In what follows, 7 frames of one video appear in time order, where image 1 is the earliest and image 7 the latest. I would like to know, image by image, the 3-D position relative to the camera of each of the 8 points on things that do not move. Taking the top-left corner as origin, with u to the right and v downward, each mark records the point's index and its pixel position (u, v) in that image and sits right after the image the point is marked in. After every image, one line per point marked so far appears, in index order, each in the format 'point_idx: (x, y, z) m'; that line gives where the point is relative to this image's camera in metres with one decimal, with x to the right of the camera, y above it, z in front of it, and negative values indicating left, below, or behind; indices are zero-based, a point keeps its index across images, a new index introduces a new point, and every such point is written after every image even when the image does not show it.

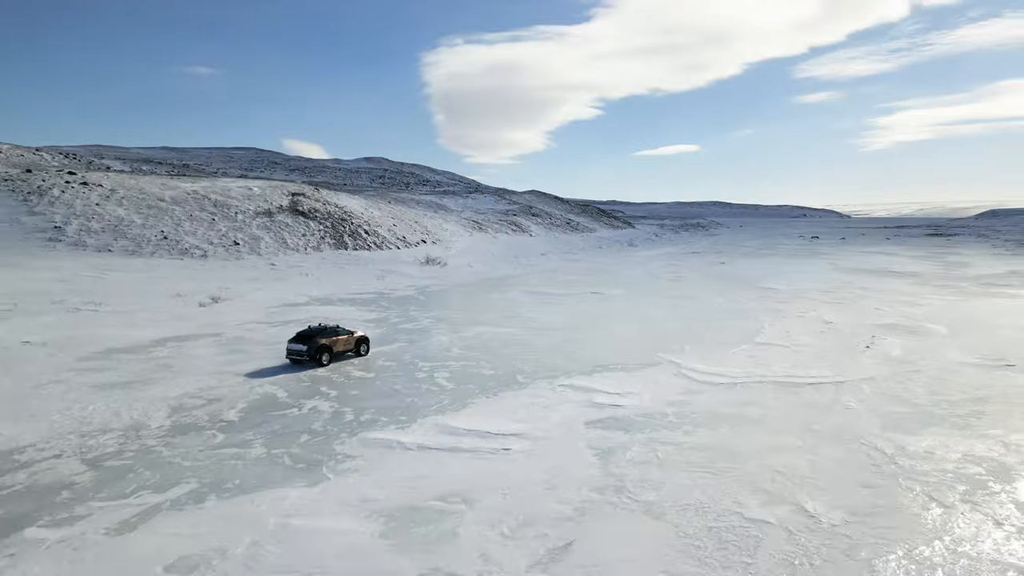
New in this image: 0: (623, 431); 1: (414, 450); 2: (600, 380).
0: (+1.5, -1.9, +9.7) m
1: (-1.2, -2.0, +8.9) m
2: (+1.5, -1.6, +12.6) m
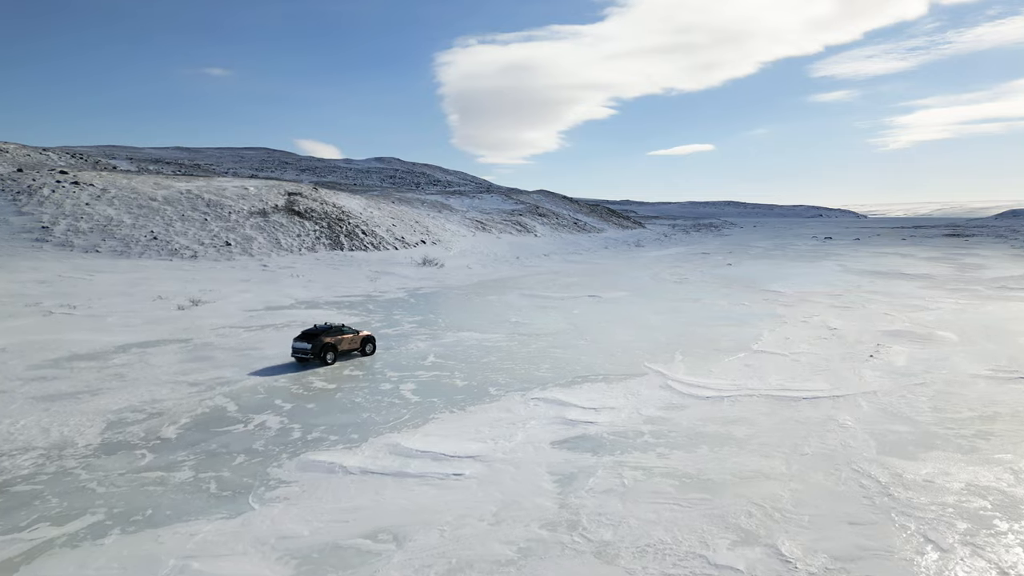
0: (+1.0, -2.0, +8.9) m
1: (-1.7, -2.0, +8.1) m
2: (+1.0, -1.7, +11.7) m
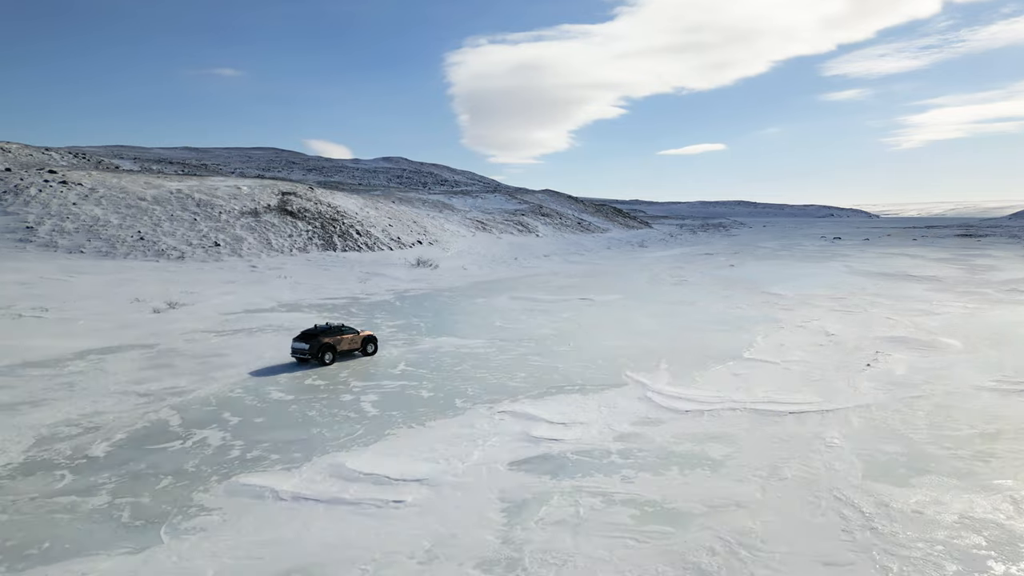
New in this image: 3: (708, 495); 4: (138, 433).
0: (+0.4, -2.1, +8.1) m
1: (-2.3, -2.1, +7.4) m
2: (+0.6, -1.7, +11.0) m
3: (+2.0, -2.1, +7.6) m
4: (-4.8, -1.9, +9.5) m
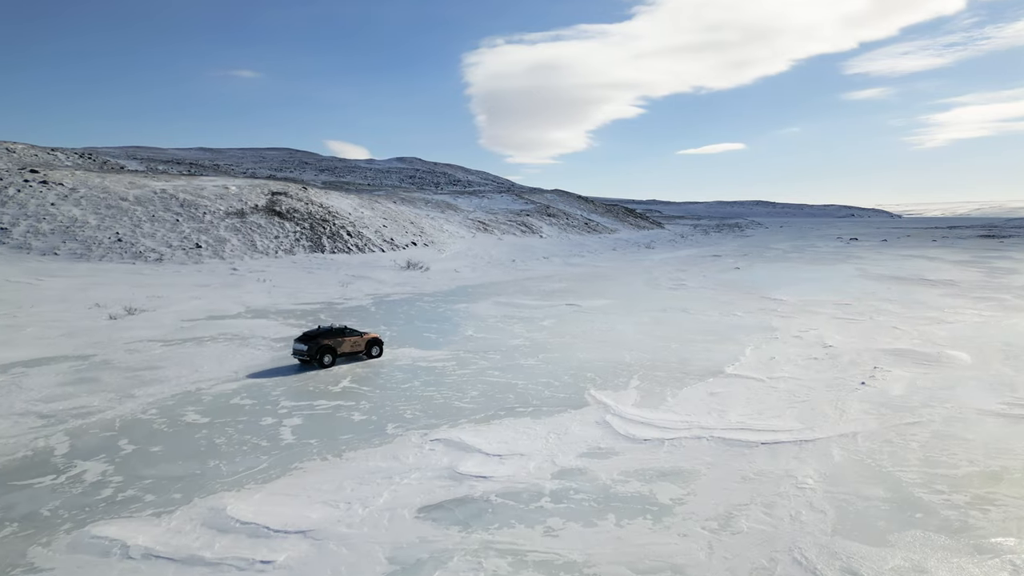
0: (-0.5, -2.2, +6.9) m
1: (-3.2, -2.3, +6.2) m
2: (-0.3, -1.9, +9.7) m
3: (+1.1, -2.3, +6.3) m
4: (-5.7, -2.0, +8.4) m
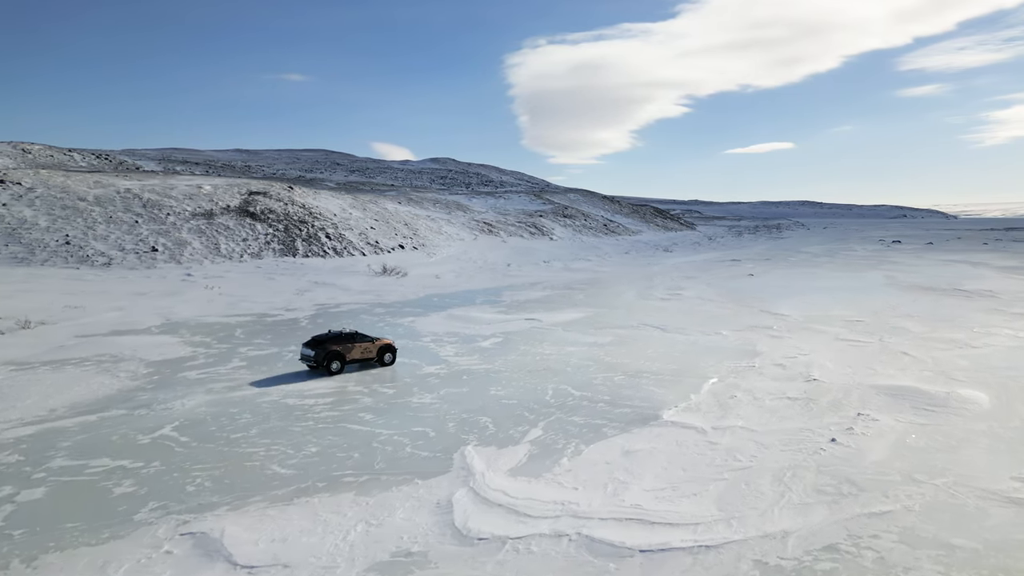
0: (-2.6, -2.5, +4.3) m
1: (-5.3, -2.6, +3.8) m
2: (-2.2, -2.2, +7.1) m
3: (-1.0, -2.6, +3.6) m
4: (-7.7, -2.3, +6.0) m
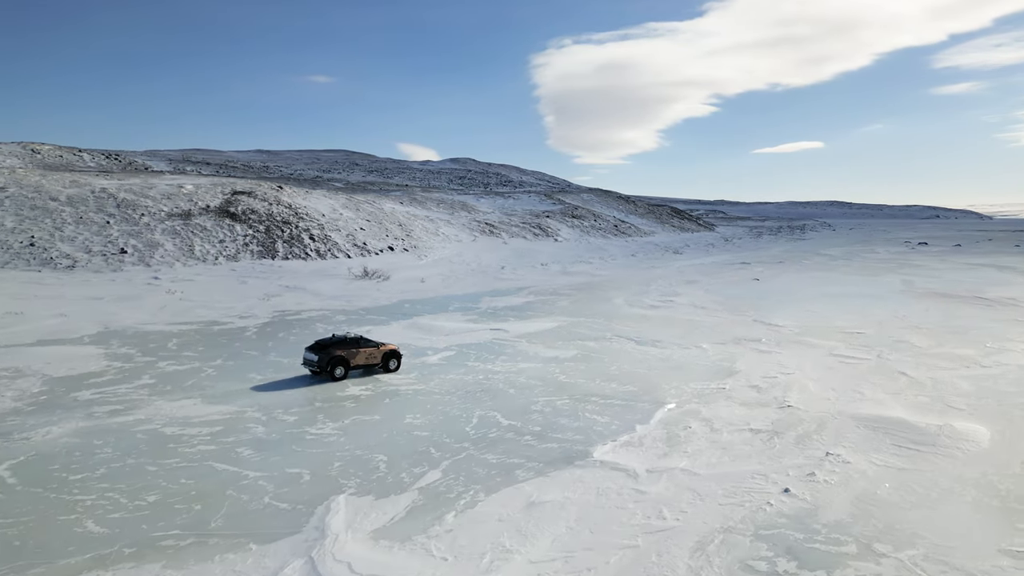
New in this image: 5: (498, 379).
0: (-4.0, -2.7, +2.8) m
1: (-6.7, -2.7, +2.4) m
2: (-3.5, -2.4, +5.6) m
3: (-2.5, -2.8, +2.1) m
4: (-9.0, -2.4, +4.8) m
5: (-0.2, -1.6, +13.3) m
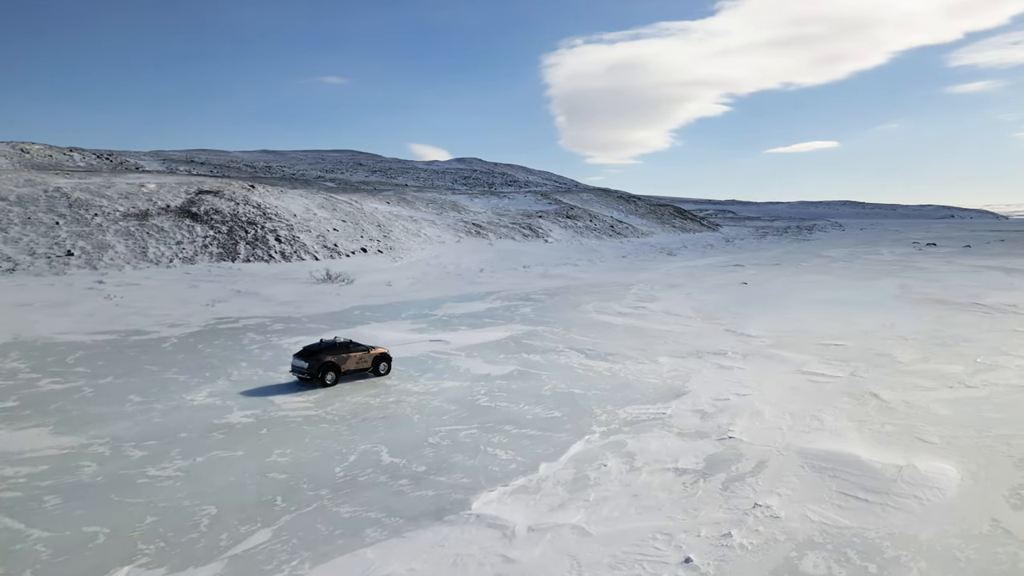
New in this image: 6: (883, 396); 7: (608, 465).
0: (-5.5, -2.9, +1.4) m
1: (-8.3, -2.9, +1.0) m
2: (-5.0, -2.6, +4.2) m
3: (-4.0, -2.9, +0.6) m
4: (-10.5, -2.6, +3.4) m
5: (-1.5, -1.8, +11.8) m
6: (+6.2, -1.8, +12.4) m
7: (+1.3, -2.1, +9.1) m
